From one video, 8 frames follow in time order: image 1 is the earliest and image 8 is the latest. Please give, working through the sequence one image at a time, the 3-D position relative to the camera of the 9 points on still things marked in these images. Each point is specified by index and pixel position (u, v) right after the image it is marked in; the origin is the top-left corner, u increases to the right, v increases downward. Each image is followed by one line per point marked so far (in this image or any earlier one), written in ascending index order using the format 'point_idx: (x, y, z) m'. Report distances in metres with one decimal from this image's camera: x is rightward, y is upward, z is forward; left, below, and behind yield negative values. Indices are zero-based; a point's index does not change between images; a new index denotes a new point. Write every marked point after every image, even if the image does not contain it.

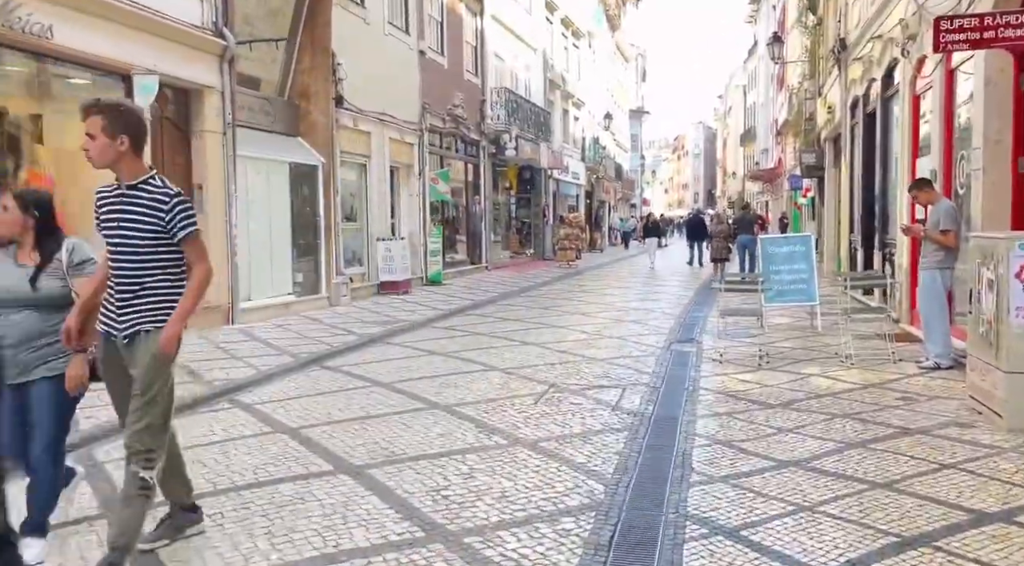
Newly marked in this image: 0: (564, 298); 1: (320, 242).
0: (+0.9, -0.3, +15.0) m
1: (-2.9, +0.6, +13.4) m
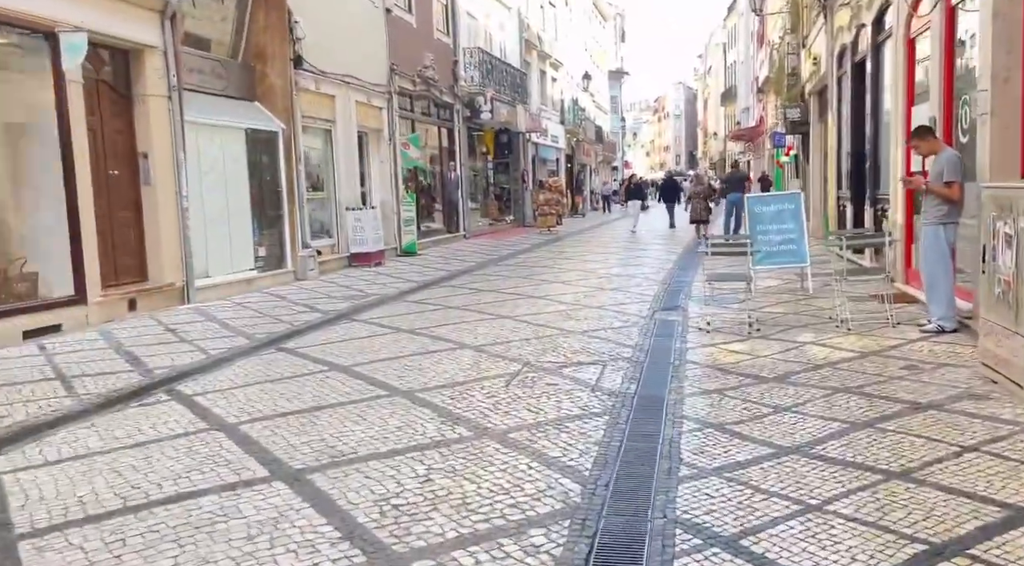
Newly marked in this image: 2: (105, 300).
0: (+0.5, +0.3, +14.4) m
1: (-3.2, +1.0, +12.7) m
2: (-4.1, -0.2, +9.1) m
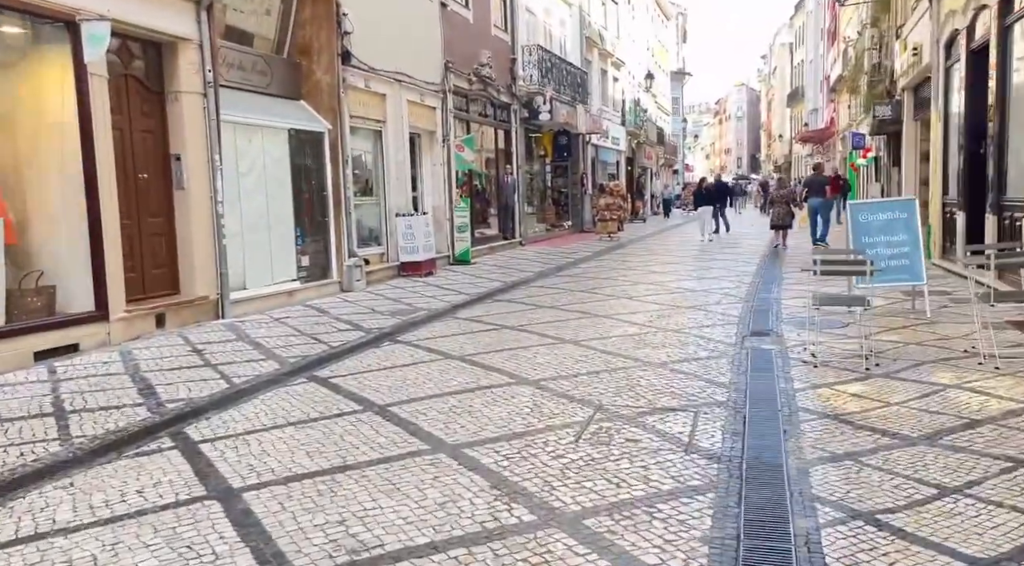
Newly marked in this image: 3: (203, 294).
0: (+1.4, +0.1, +13.3) m
1: (-2.4, +0.8, +11.8) m
2: (-3.5, -0.3, +8.3) m
3: (-3.1, -0.1, +9.1) m
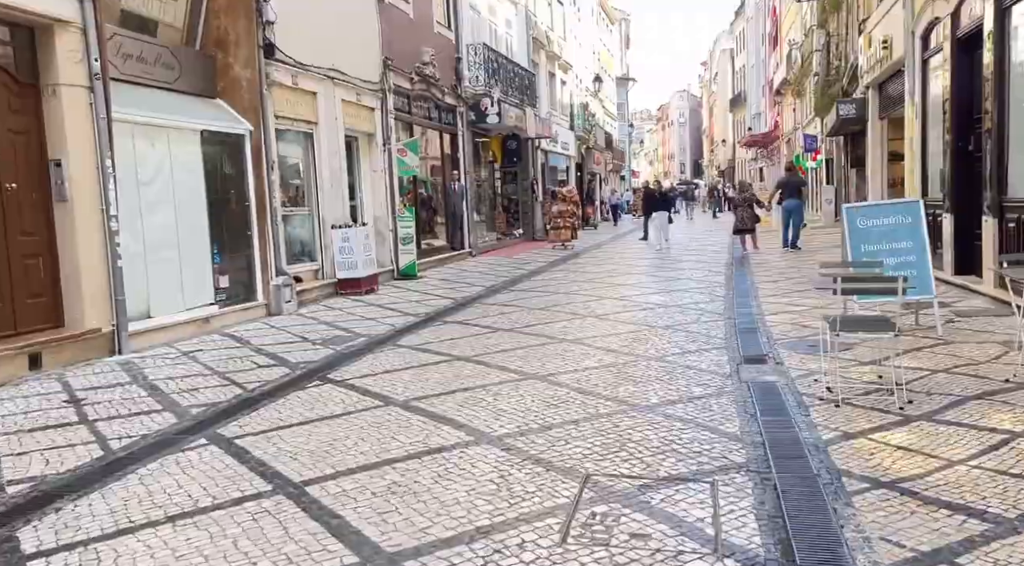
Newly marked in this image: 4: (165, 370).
0: (+0.8, -0.1, +12.0) m
1: (-3.0, +0.6, +10.3) m
2: (-3.9, -0.6, +6.8) m
3: (-3.6, -0.4, +7.6) m
4: (-2.8, -0.7, +7.1) m
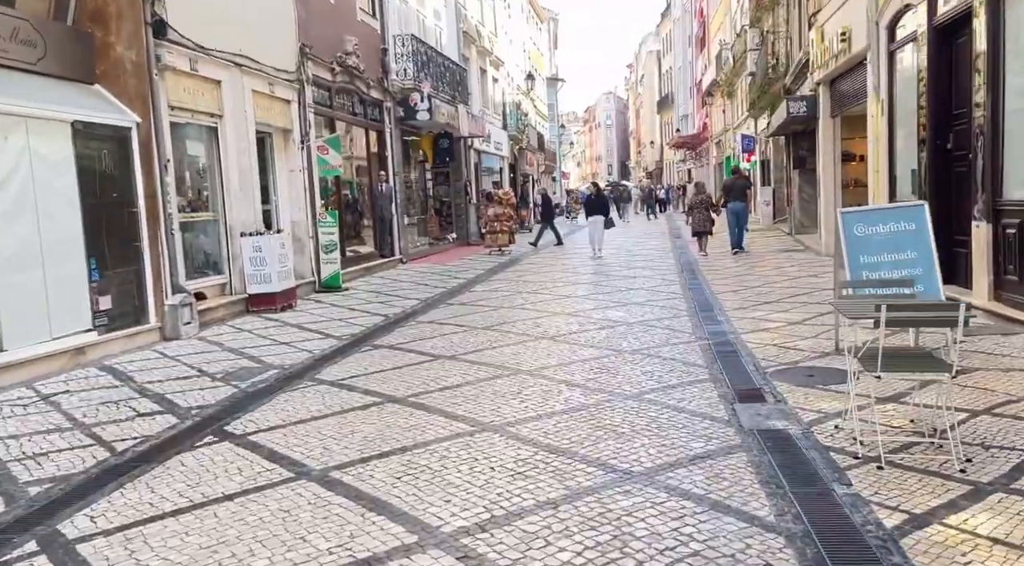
0: (0.0, -0.3, +10.8) m
1: (-3.6, +0.4, +8.8) m
2: (-4.2, -0.8, +5.1) m
3: (-4.0, -0.6, +6.0) m
4: (-3.1, -0.9, +5.5) m
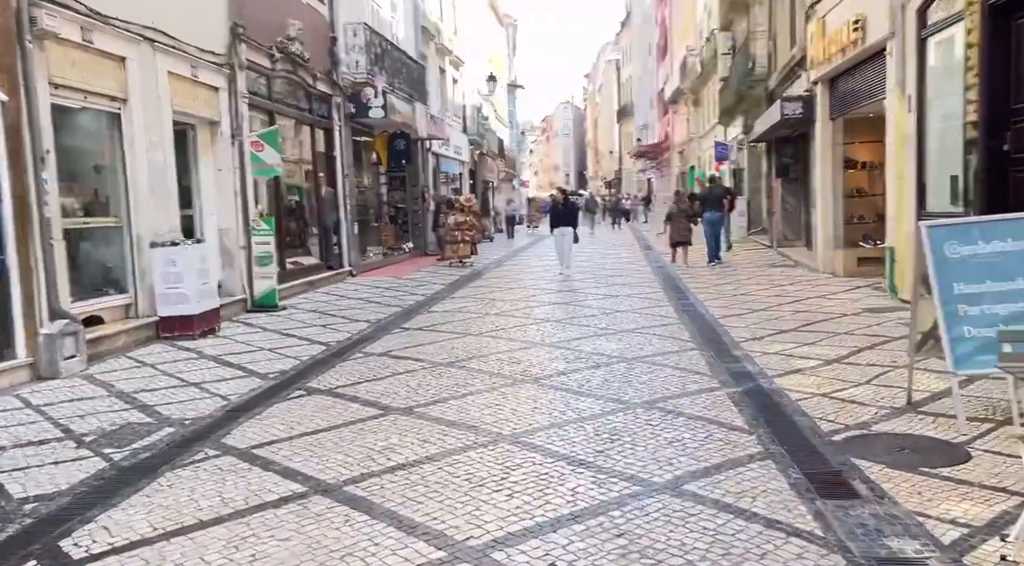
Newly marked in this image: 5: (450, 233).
0: (-0.3, -0.5, +9.0) m
1: (-3.8, +0.2, +6.8) m
2: (-4.3, -0.9, +3.1) m
3: (-4.0, -0.7, +4.0) m
4: (-3.2, -1.0, +3.6) m
5: (-1.3, +1.1, +19.0) m
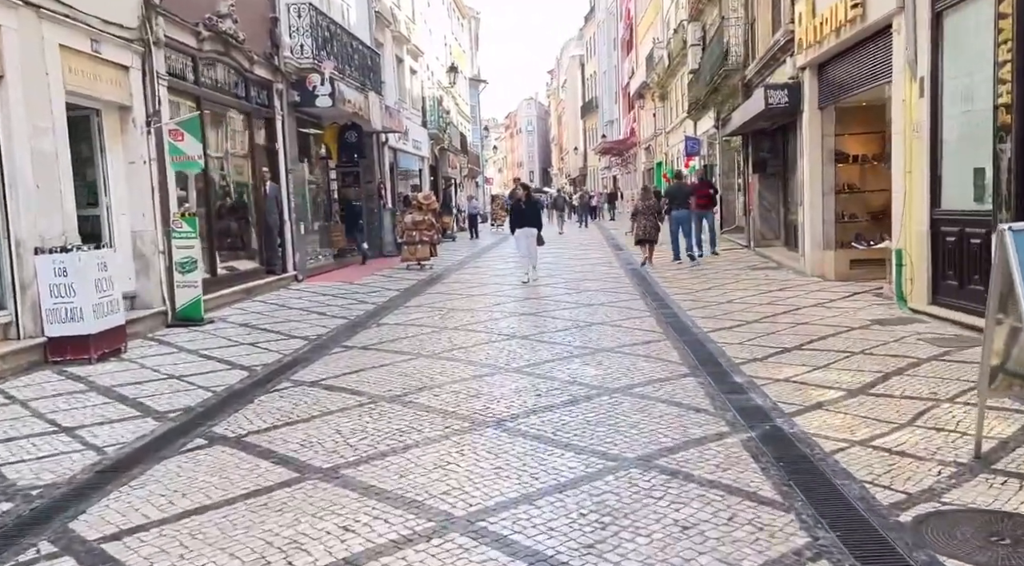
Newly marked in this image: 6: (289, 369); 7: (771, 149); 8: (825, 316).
0: (-0.7, -0.6, +7.6) m
1: (-4.1, +0.1, +5.3) m
2: (-4.4, -1.0, +1.6) m
3: (-4.2, -0.9, +2.5) m
4: (-3.3, -1.2, +2.1) m
5: (-2.1, +1.0, +17.6) m
6: (-1.9, -0.7, +7.5) m
7: (+5.3, +2.8, +18.3) m
8: (+3.2, -0.3, +9.2) m
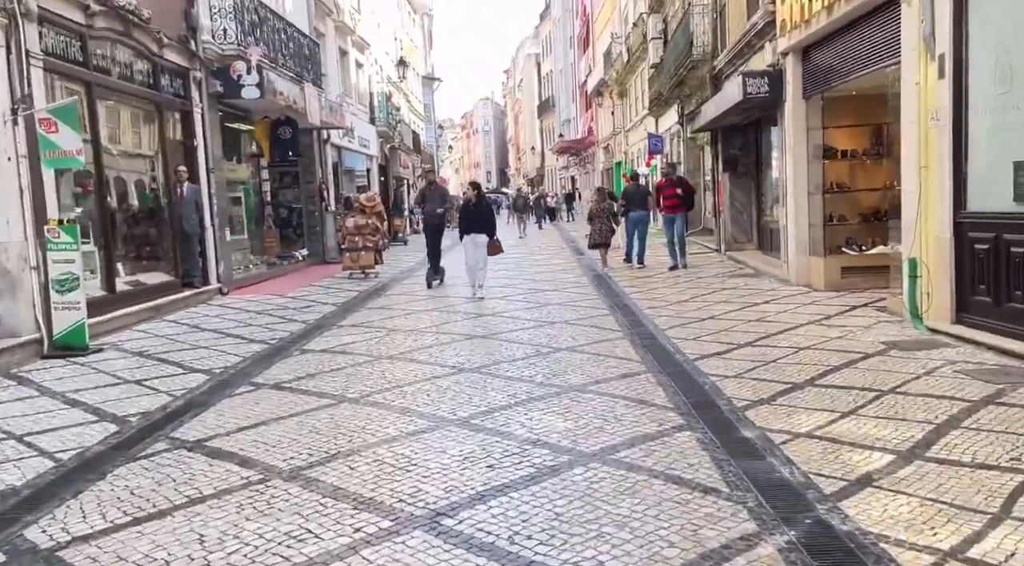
0: (-1.1, -0.8, +6.0) m
1: (-4.4, -0.1, +3.5) m
2: (-4.5, -1.2, -0.1) m
3: (-4.3, -1.0, +0.7) m
4: (-3.4, -1.4, +0.4) m
5: (-2.9, +0.8, +15.9) m
6: (-2.2, -0.9, +5.8) m
7: (+4.4, +2.7, +17.0) m
8: (+2.8, -0.5, +7.8) m
